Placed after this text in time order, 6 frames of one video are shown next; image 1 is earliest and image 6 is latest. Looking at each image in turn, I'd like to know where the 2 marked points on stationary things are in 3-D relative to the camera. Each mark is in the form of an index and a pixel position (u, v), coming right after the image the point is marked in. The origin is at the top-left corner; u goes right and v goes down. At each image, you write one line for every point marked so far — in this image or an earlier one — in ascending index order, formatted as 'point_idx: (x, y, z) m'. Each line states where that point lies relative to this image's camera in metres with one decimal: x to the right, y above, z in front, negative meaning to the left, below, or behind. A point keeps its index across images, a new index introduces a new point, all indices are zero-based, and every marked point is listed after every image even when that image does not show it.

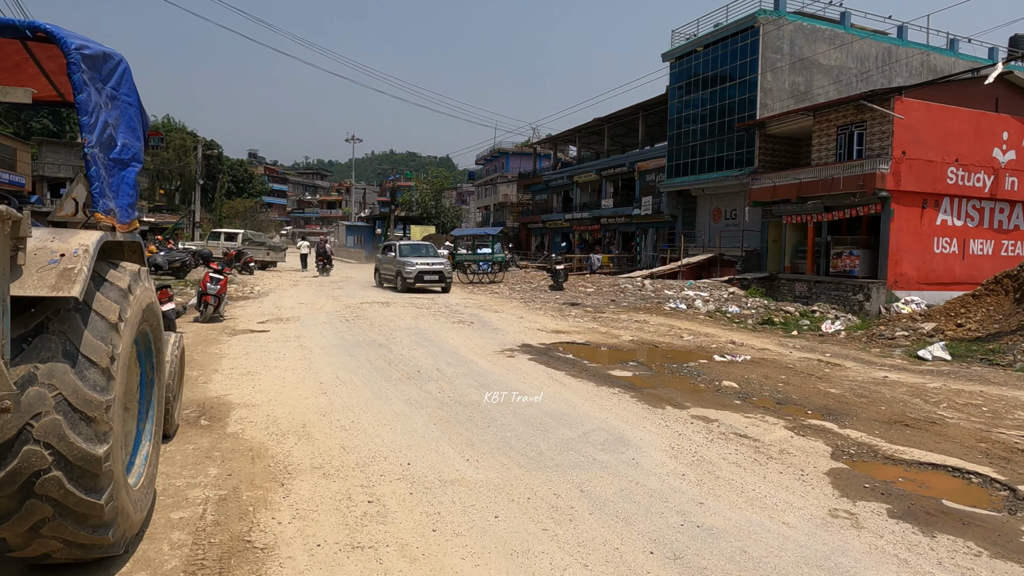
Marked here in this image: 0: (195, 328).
0: (-5.5, -0.7, +11.7) m
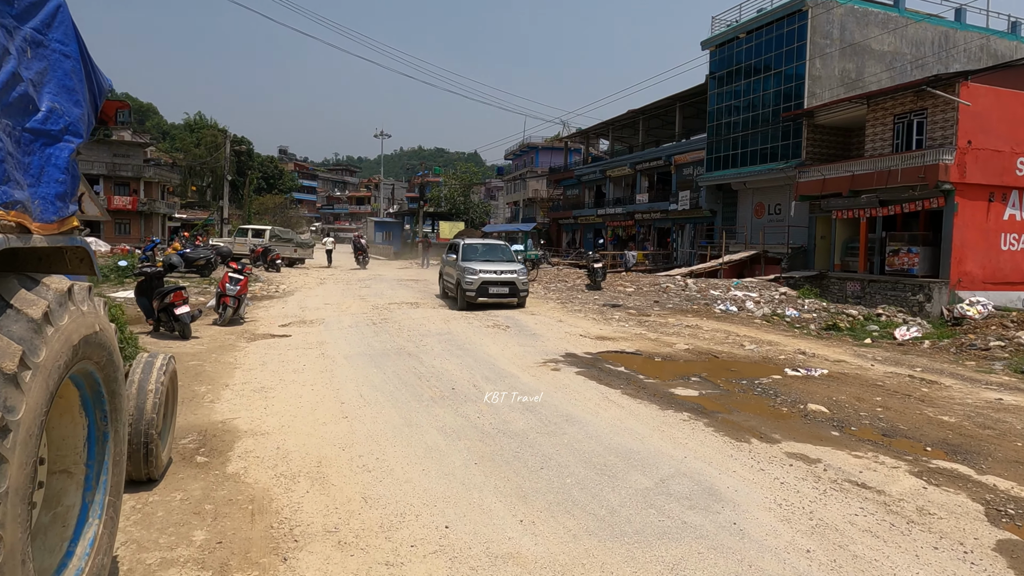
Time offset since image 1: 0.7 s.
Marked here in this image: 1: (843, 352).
0: (-4.9, -0.7, +11.0) m
1: (+4.7, -0.9, +9.6) m
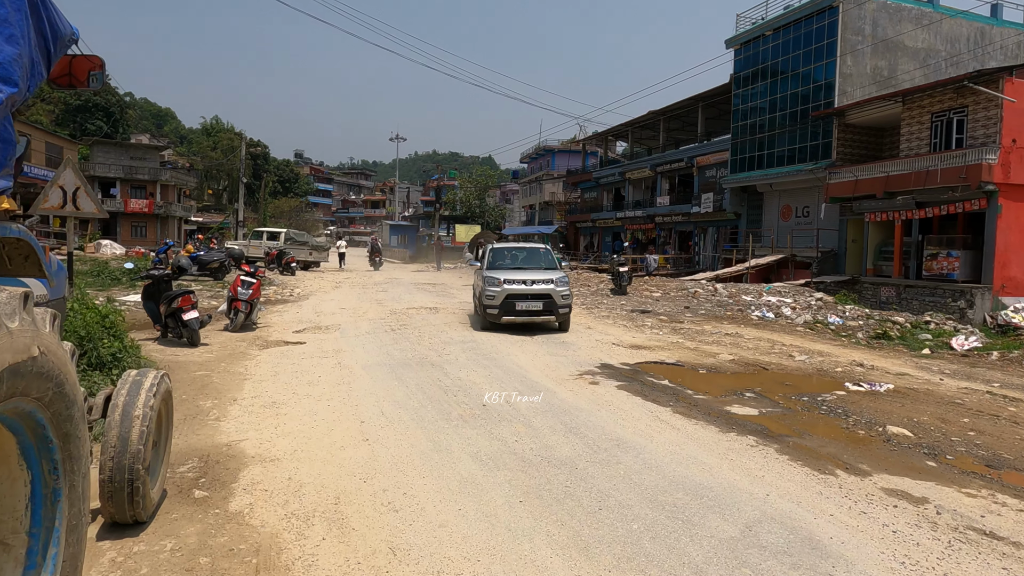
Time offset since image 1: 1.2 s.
0: (-4.4, -0.8, +10.4) m
1: (+5.1, -1.0, +8.8) m
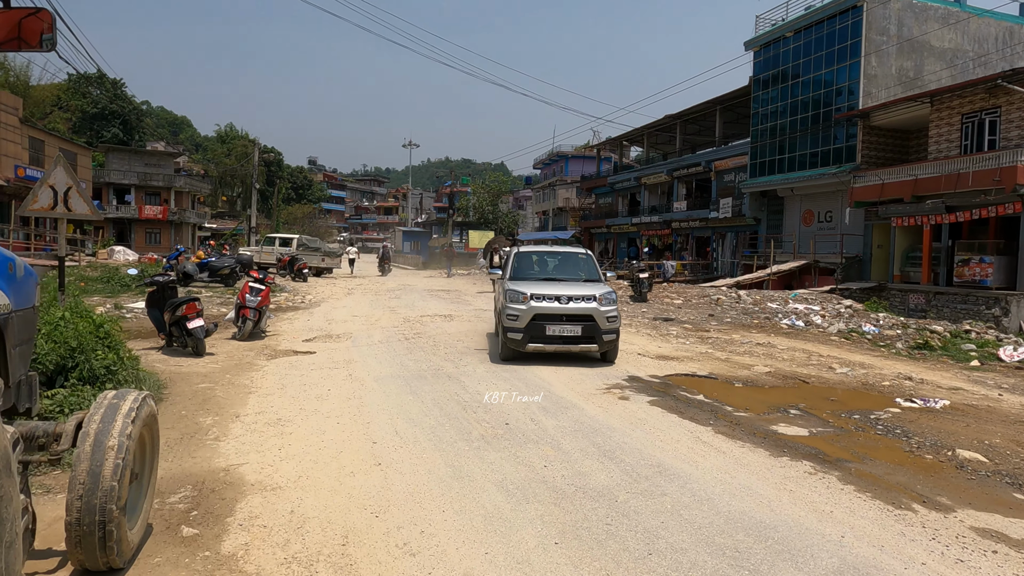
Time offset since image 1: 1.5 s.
0: (-4.1, -0.9, +9.9) m
1: (+5.3, -1.1, +8.2) m
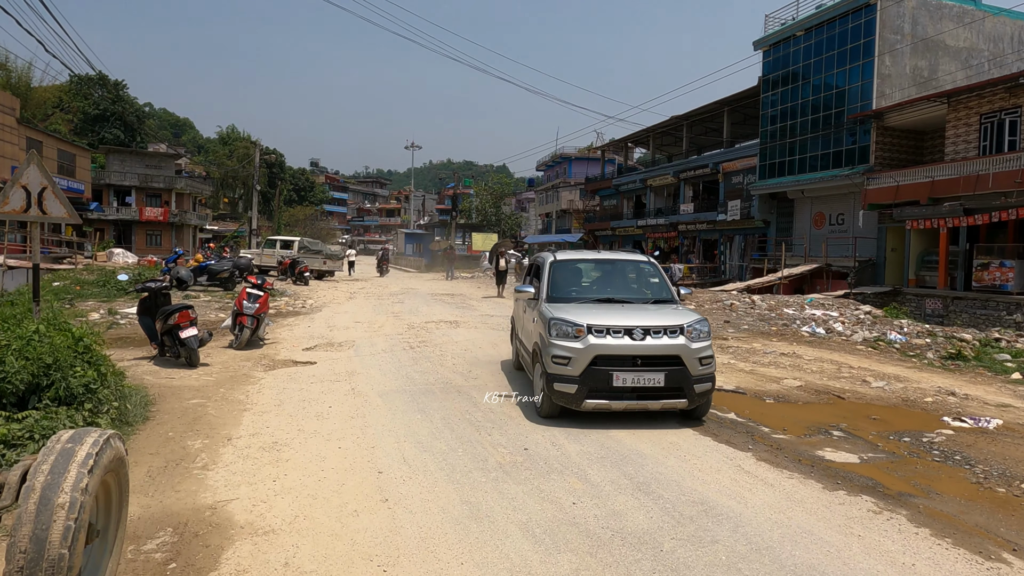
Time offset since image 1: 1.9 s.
0: (-4.0, -1.0, +9.4) m
1: (+5.5, -1.2, +7.6) m
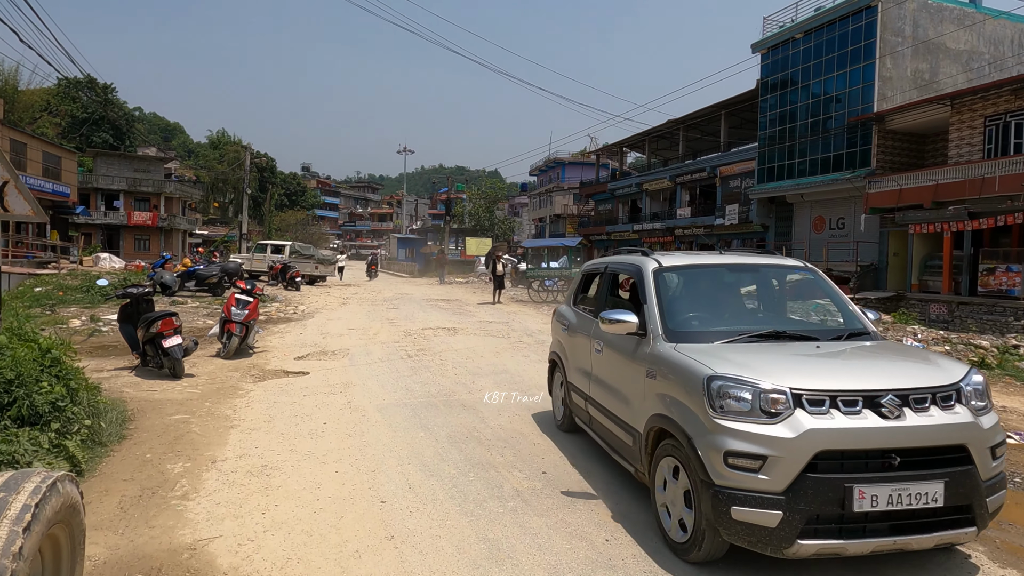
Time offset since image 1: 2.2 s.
0: (-3.9, -1.1, +8.8) m
1: (+5.6, -1.2, +7.2) m
